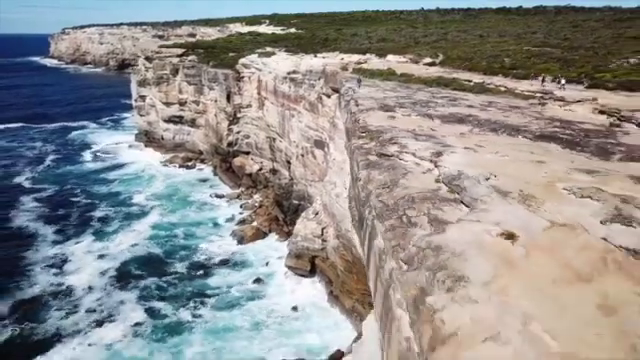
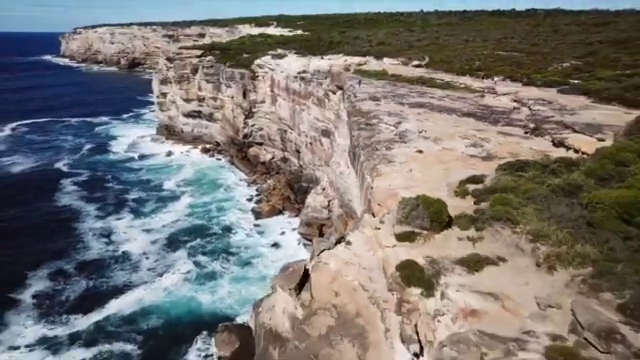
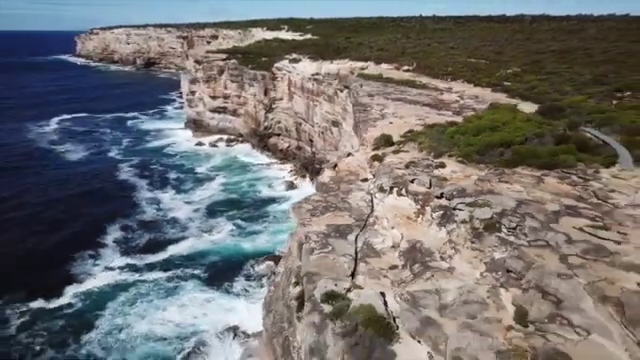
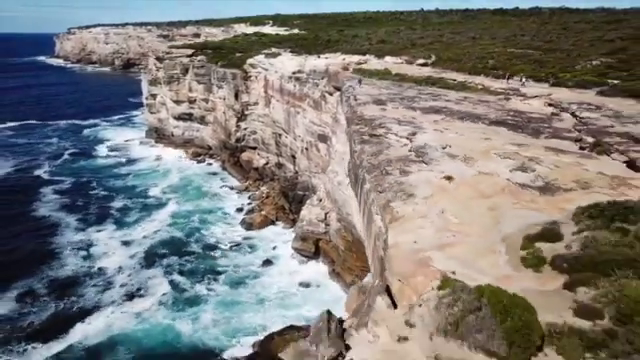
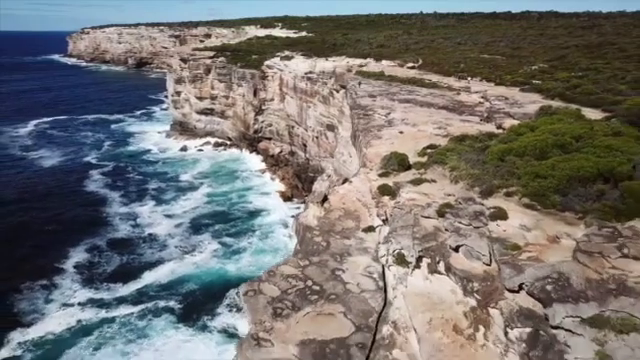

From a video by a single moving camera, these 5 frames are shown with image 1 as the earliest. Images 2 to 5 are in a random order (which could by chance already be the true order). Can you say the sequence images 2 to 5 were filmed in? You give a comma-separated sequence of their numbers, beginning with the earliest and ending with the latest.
4, 2, 5, 3
